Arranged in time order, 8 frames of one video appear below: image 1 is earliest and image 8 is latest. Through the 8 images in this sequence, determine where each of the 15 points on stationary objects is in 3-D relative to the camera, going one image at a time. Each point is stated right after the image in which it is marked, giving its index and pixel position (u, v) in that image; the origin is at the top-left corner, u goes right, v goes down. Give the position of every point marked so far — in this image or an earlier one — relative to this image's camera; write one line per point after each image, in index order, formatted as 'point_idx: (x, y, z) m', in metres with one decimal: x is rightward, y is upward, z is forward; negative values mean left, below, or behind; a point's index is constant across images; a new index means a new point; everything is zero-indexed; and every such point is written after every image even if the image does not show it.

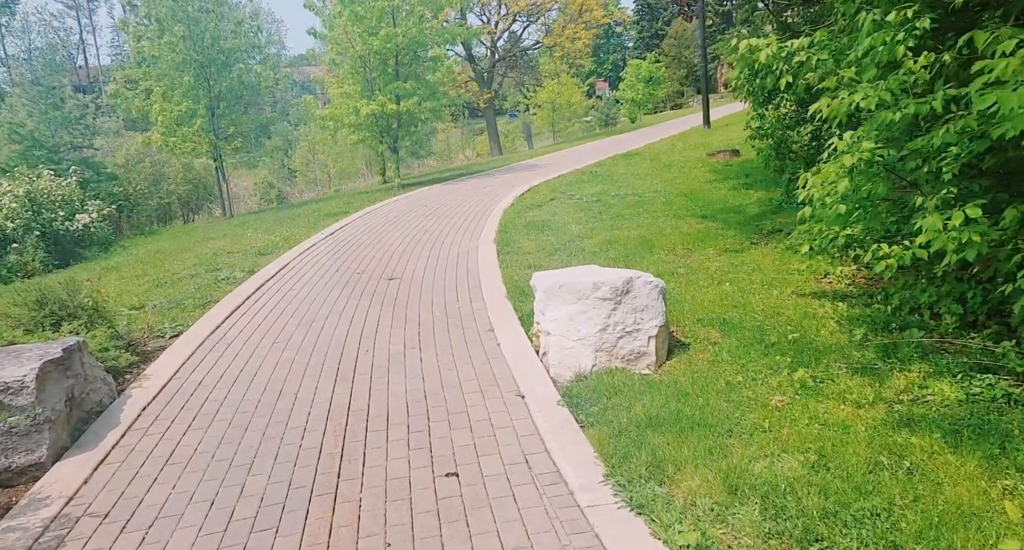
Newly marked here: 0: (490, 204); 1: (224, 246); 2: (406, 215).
0: (-0.5, +1.3, +14.0) m
1: (-4.7, +0.5, +11.5) m
2: (-2.0, +1.1, +13.5) m
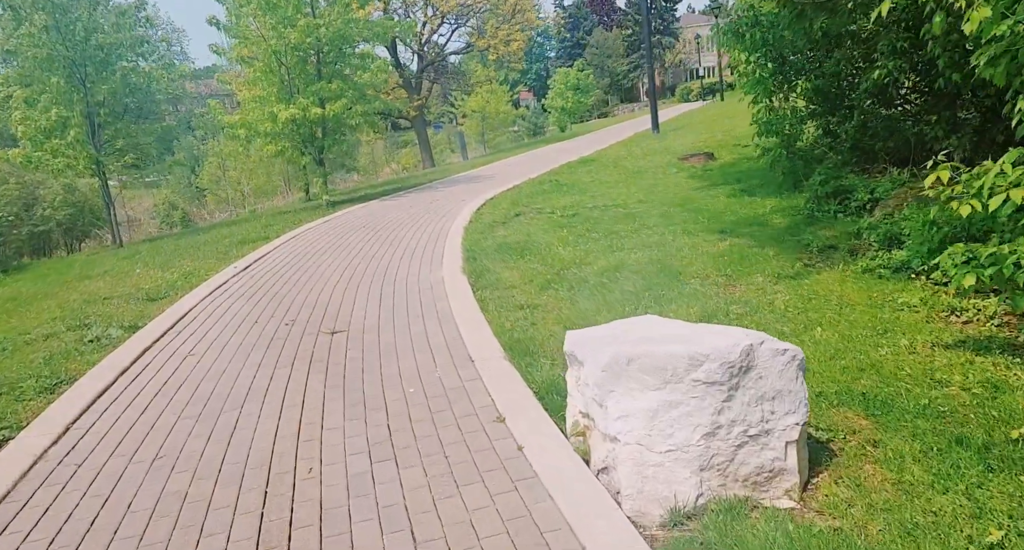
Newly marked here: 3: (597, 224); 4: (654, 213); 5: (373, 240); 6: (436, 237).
0: (-1.2, +0.8, +11.9) m
1: (-5.1, -0.2, +9.0) m
2: (-2.7, +0.6, +11.3) m
3: (+1.1, +0.7, +9.4) m
4: (+1.9, +0.8, +9.7) m
5: (-2.1, +0.5, +10.7) m
6: (-1.1, +0.5, +10.2) m
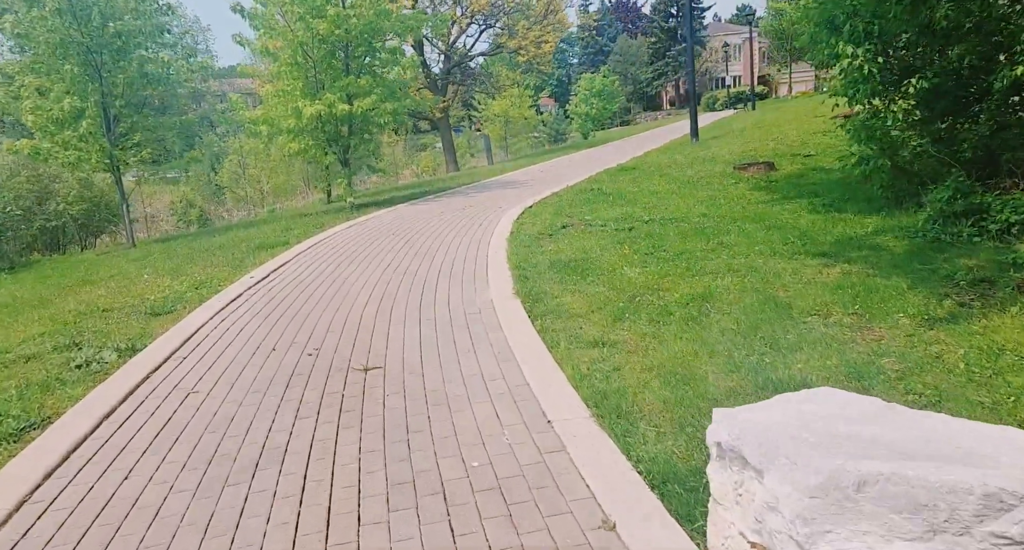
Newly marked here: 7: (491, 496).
0: (-0.6, +0.6, +10.7) m
1: (-4.6, -0.2, +7.9) m
2: (-2.1, +0.4, +10.2) m
3: (+1.7, +0.4, +8.2) m
4: (+2.5, +0.5, +8.5) m
5: (-1.4, +0.3, +9.6) m
6: (-0.4, +0.3, +9.1) m
7: (-0.1, -1.0, +3.2) m
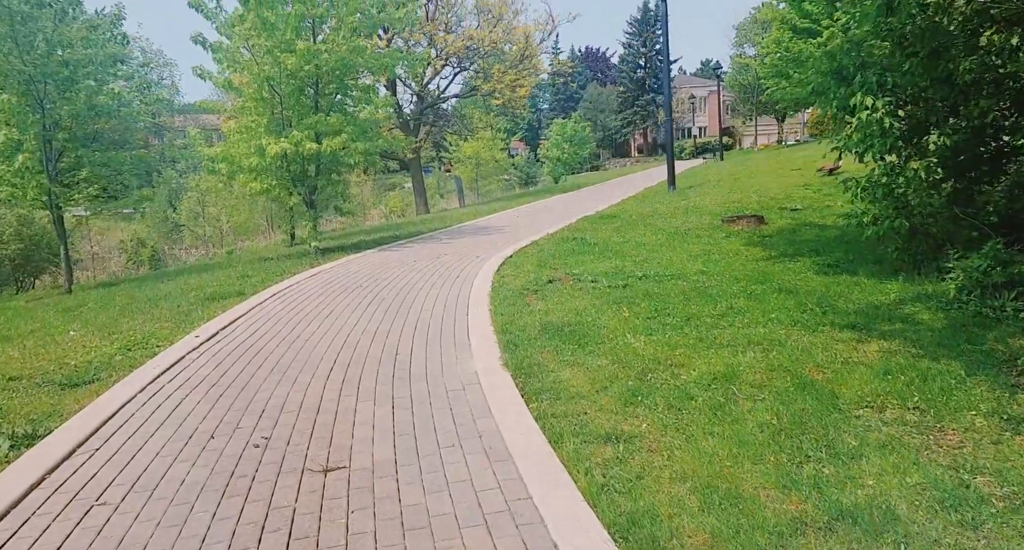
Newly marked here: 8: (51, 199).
0: (-0.8, -0.2, +9.8) m
1: (-4.7, -0.8, +6.8) m
2: (-2.3, -0.3, +9.2) m
3: (+1.6, -0.3, +7.4) m
4: (+2.3, -0.2, +7.7) m
5: (-1.7, -0.4, +8.6) m
6: (-0.7, -0.4, +8.2) m
7: (0.0, -1.3, +2.3) m
8: (-7.9, +1.3, +12.4) m
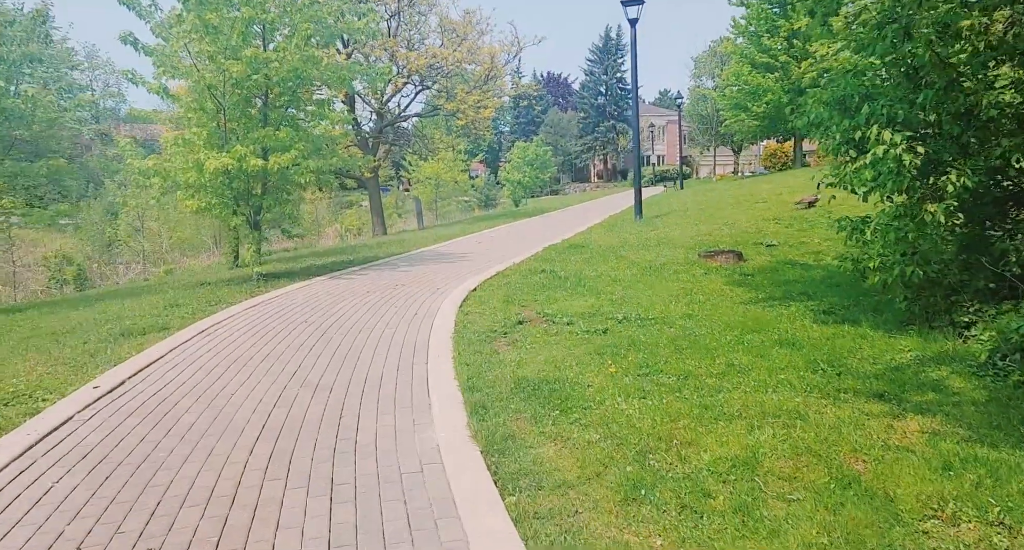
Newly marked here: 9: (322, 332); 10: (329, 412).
0: (-1.3, -0.6, +8.8) m
1: (-5.0, -1.0, +5.5) m
2: (-2.7, -0.7, +8.0) m
3: (+1.3, -0.7, +6.5) m
4: (+2.0, -0.6, +6.9) m
5: (-2.0, -0.8, +7.5) m
6: (-1.0, -0.8, +7.1) m
7: (-0.1, -1.6, +1.2) m
8: (-8.5, +1.0, +10.9) m
9: (-2.2, -0.7, +8.5) m
10: (-1.4, -1.0, +5.4) m
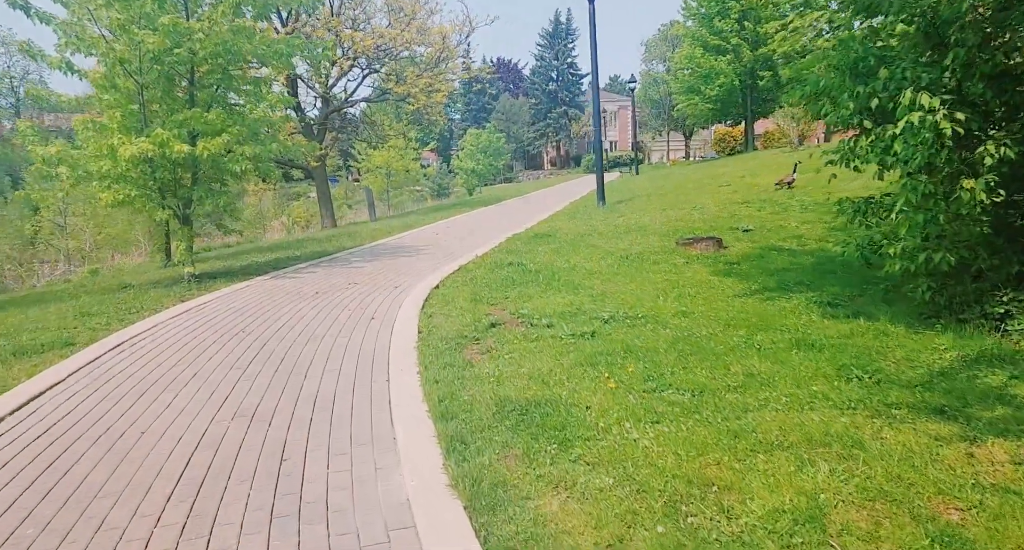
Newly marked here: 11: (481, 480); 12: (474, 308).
0: (-1.6, -0.6, +7.7) m
1: (-5.1, -1.2, +4.2) m
2: (-3.0, -0.7, +6.8) m
3: (+1.1, -0.7, +5.6) m
4: (+1.8, -0.6, +6.0) m
5: (-2.3, -0.8, +6.4) m
6: (-1.2, -0.8, +6.0) m
7: (+0.1, -1.7, +0.2) m
8: (-8.9, +0.8, +9.4) m
9: (-2.5, -0.7, +7.3) m
10: (-1.5, -1.1, +4.3) m
11: (-0.2, -1.1, +3.8) m
12: (-0.4, -0.4, +8.4) m
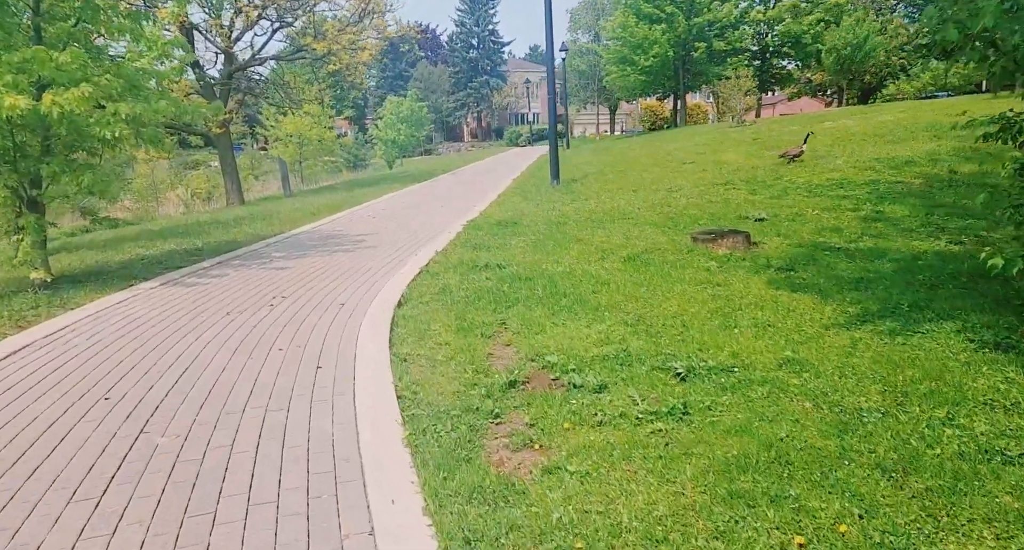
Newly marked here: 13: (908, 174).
0: (-1.4, -0.8, +4.8) m
1: (-4.4, -1.6, +1.0) m
2: (-2.7, -1.0, +3.8) m
3: (+1.5, -1.0, +3.0) m
4: (+2.2, -0.8, +3.5) m
5: (-1.9, -1.1, +3.4) m
6: (-0.8, -1.1, +3.2) m
7: (+1.2, -2.2, -2.3) m
8: (-8.9, +0.6, +5.6) m
9: (-2.2, -0.9, +4.3) m
10: (-0.9, -1.4, +1.5) m
11: (+0.5, -1.4, +1.2) m
12: (-0.3, -0.6, +5.7) m
13: (+8.7, +2.2, +15.9) m
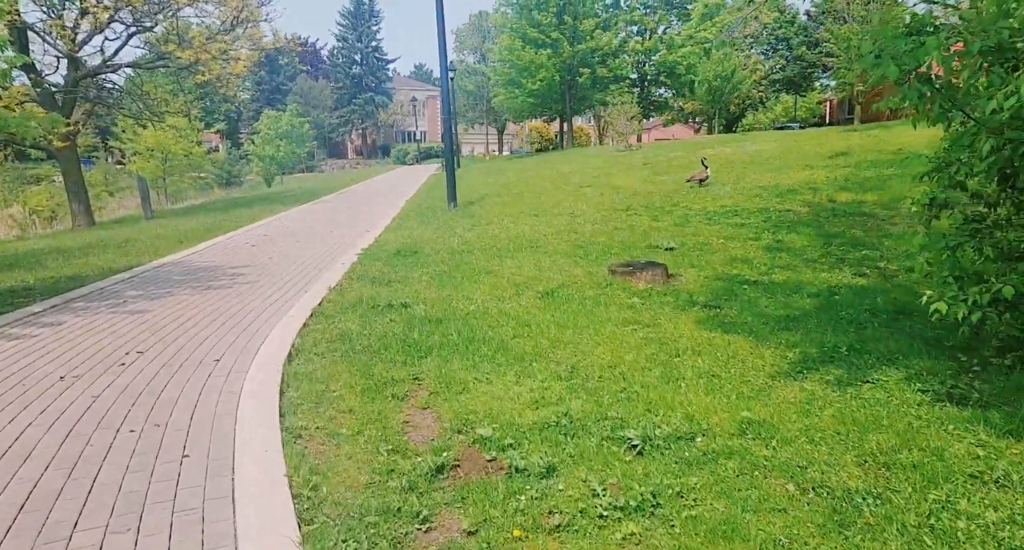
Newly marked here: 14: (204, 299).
0: (-1.7, -1.2, +3.7) m
1: (-4.1, -1.8, -0.6) m
2: (-2.9, -1.3, +2.5) m
3: (+1.4, -1.3, +2.4) m
4: (+2.0, -1.1, +3.0) m
5: (-2.1, -1.4, +2.2) m
6: (-0.9, -1.4, +2.2) m
7: (+1.9, -2.3, -3.0) m
8: (-9.3, +0.2, +3.3) m
9: (-2.5, -1.3, +3.1) m
10: (-0.7, -1.7, +0.5) m
11: (+0.7, -1.7, +0.4) m
12: (-0.9, -0.9, +4.7) m
13: (+6.4, +1.6, +16.2) m
14: (-3.7, -0.3, +8.6) m
